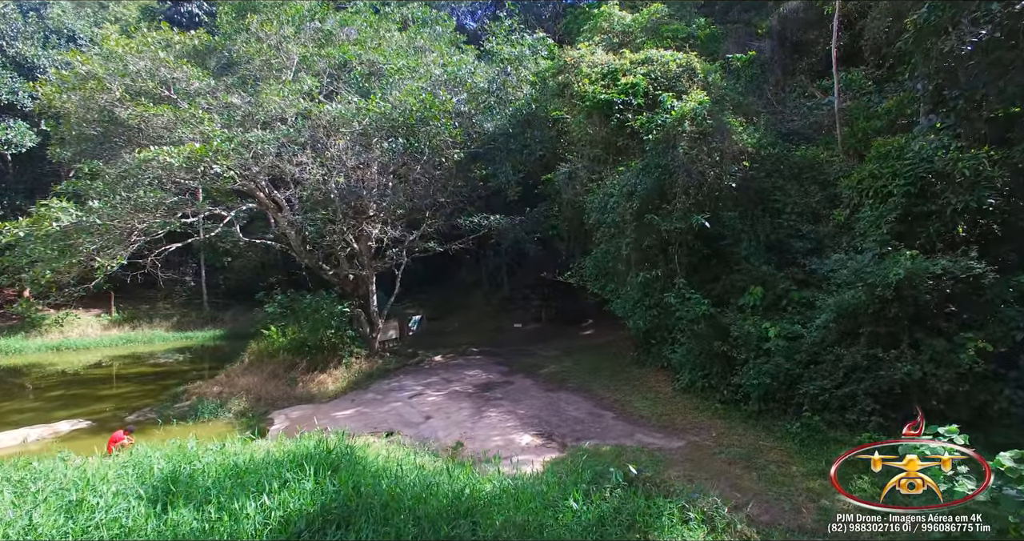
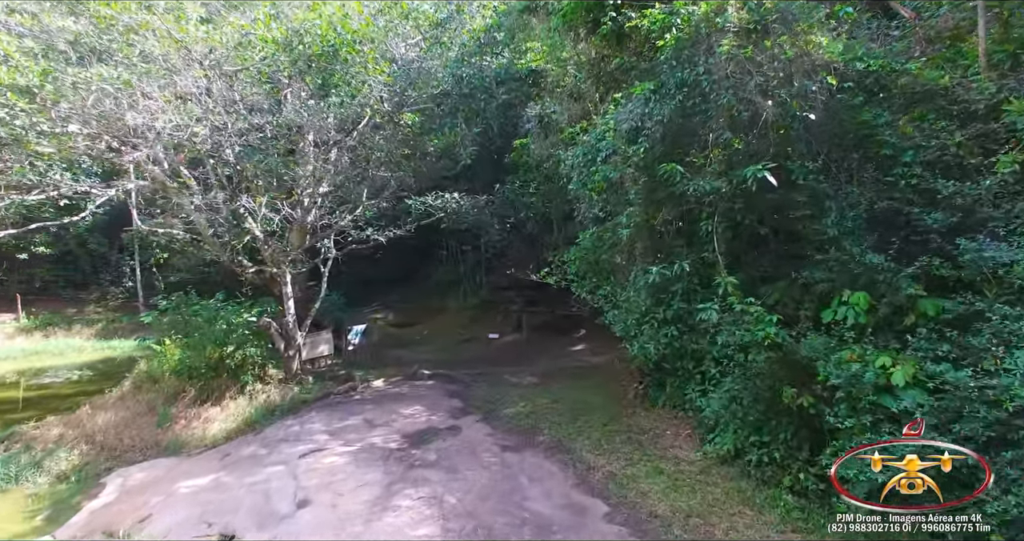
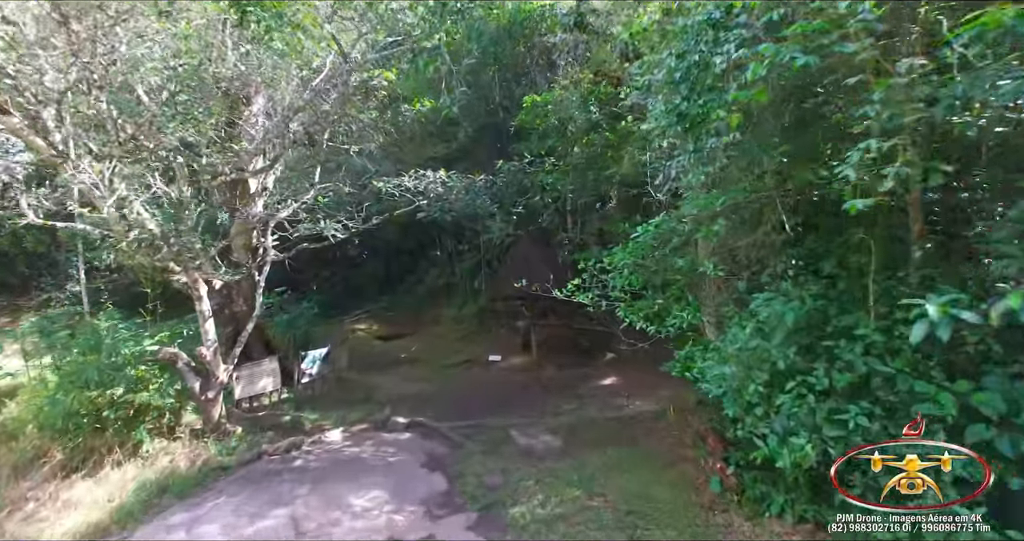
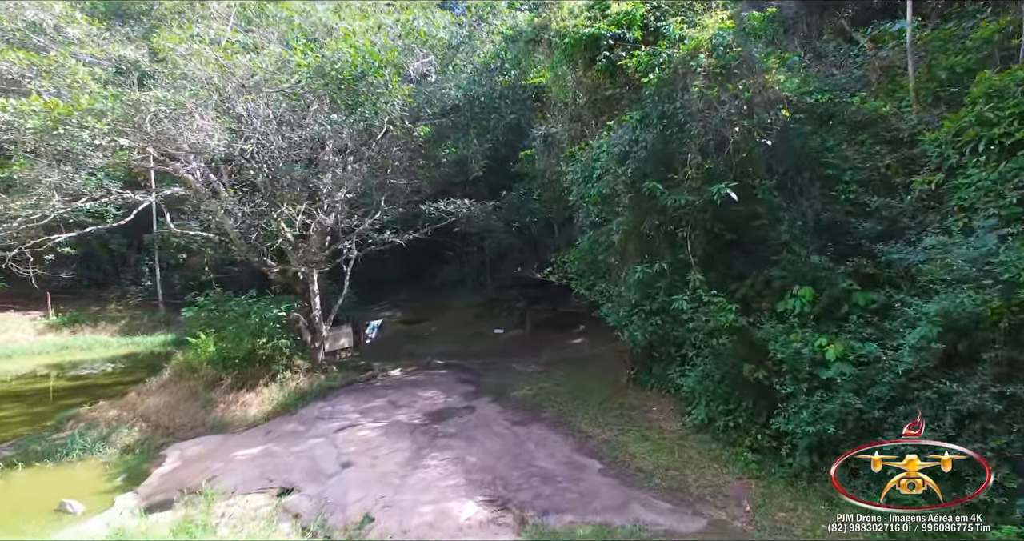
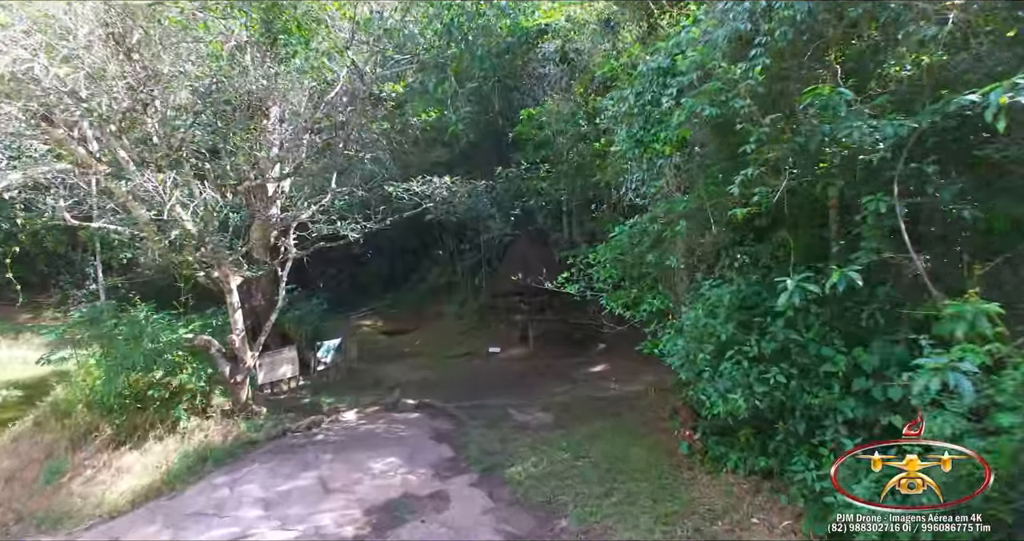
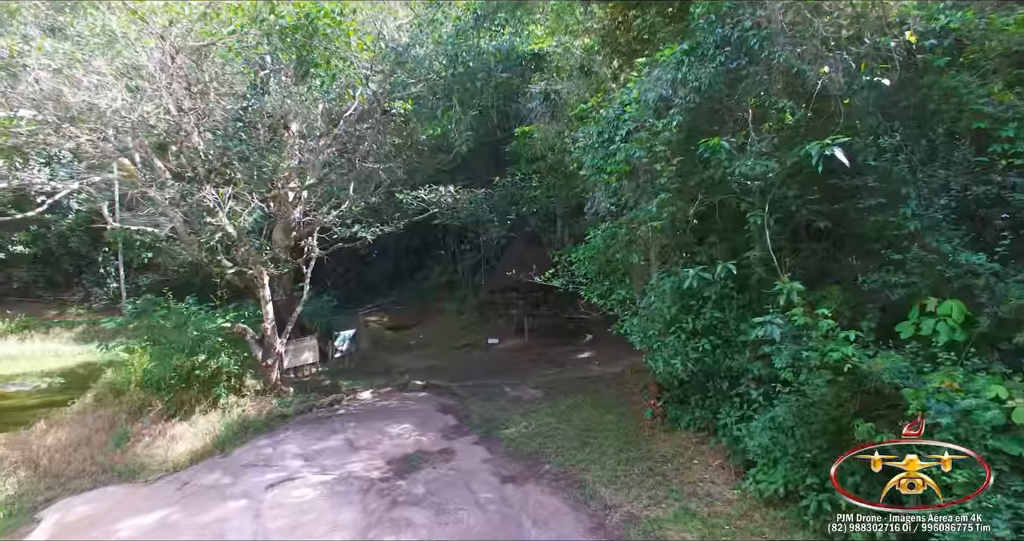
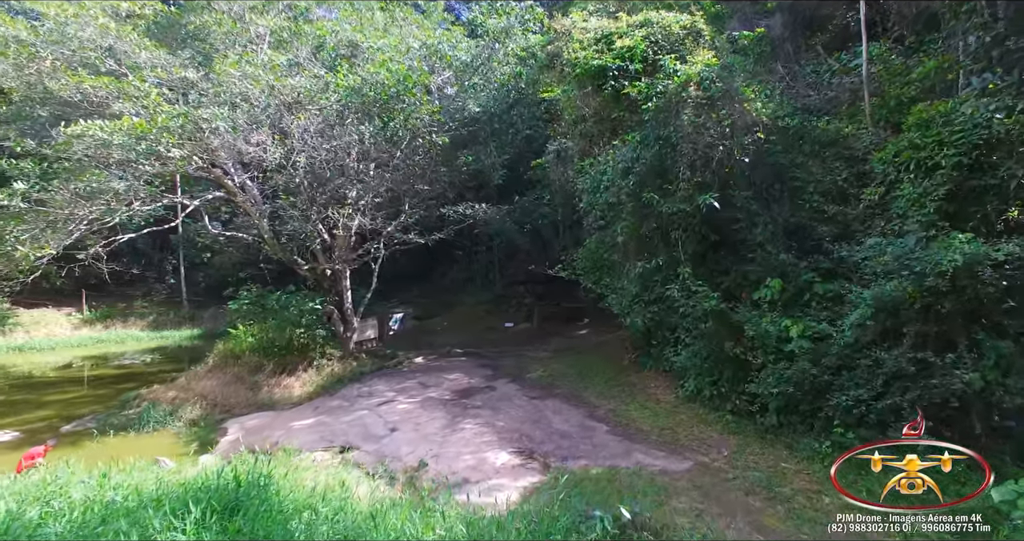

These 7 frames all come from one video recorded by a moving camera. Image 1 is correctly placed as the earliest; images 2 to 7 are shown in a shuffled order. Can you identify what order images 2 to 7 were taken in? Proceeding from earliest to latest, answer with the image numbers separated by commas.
7, 4, 2, 6, 5, 3
